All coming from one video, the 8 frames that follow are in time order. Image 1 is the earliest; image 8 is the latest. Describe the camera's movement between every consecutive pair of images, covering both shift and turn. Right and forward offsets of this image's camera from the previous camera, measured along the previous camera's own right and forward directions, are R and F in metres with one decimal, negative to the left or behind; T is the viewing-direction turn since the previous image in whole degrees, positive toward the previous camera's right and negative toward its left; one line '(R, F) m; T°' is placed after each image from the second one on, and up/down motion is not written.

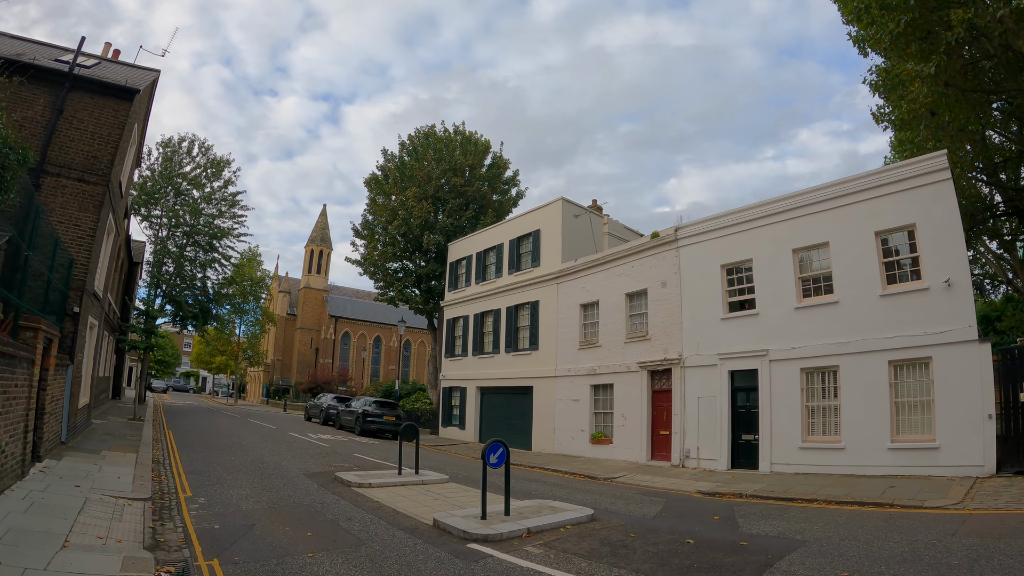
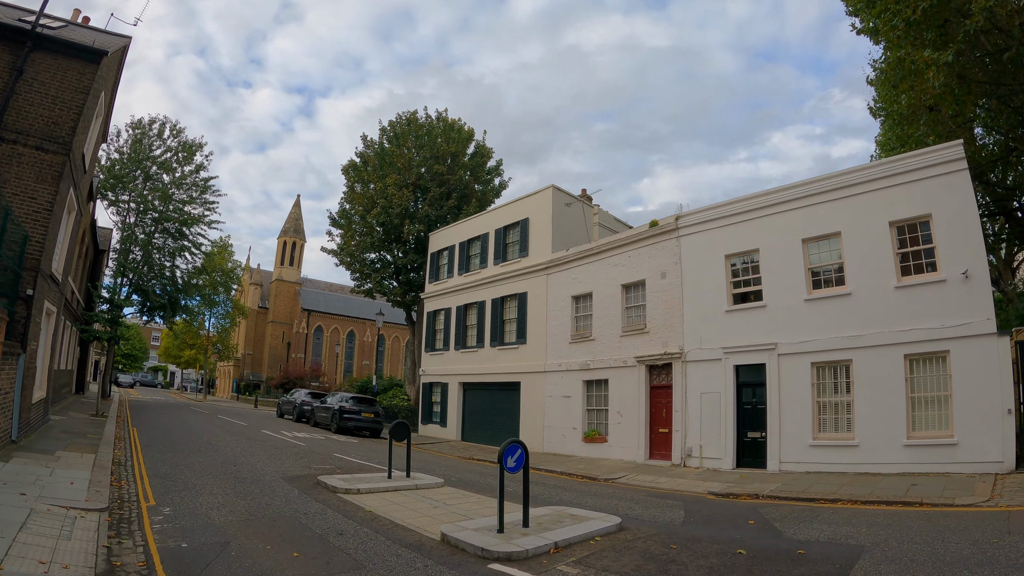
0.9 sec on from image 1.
(-0.5, +0.9) m; +2°
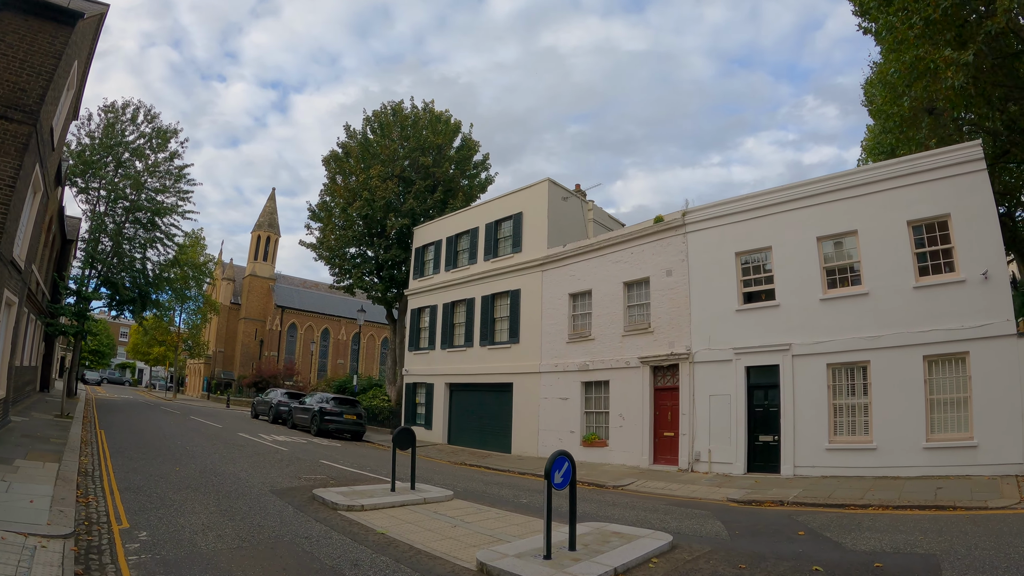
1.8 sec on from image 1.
(-0.6, +0.9) m; +2°
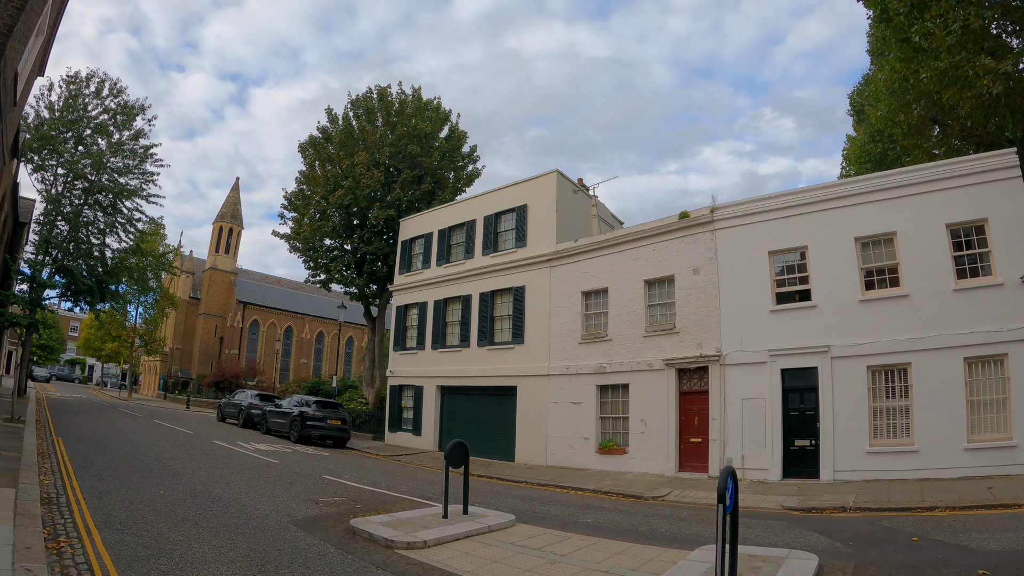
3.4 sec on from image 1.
(-1.4, +1.1) m; +4°
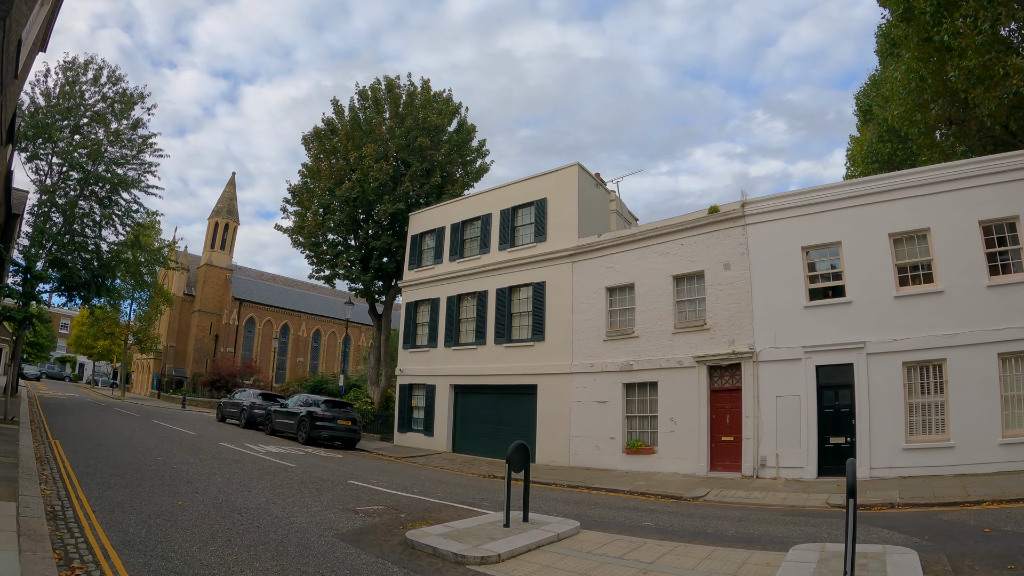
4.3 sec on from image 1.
(-0.9, +0.3) m; +1°
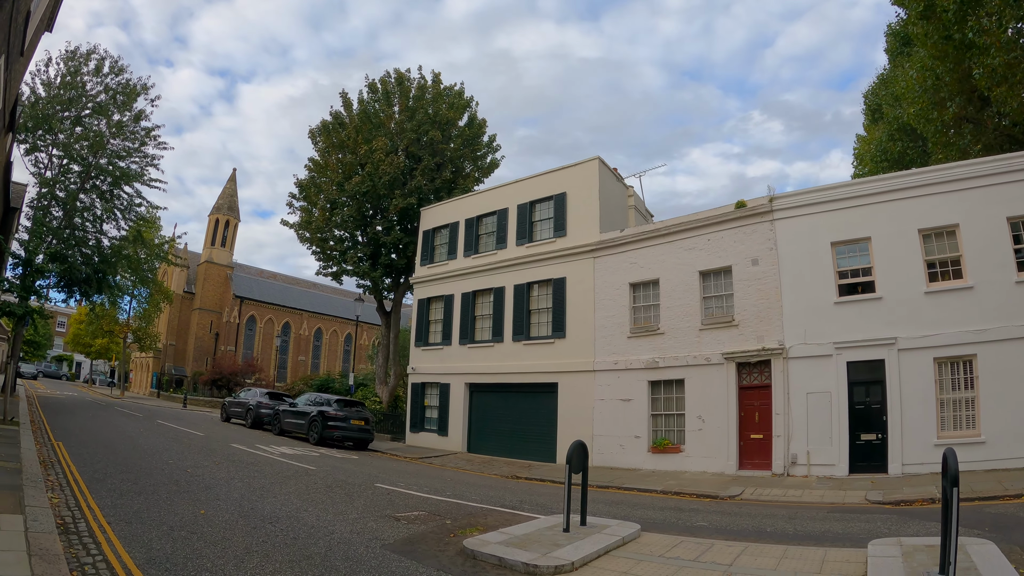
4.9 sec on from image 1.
(-0.7, +0.2) m; 0°
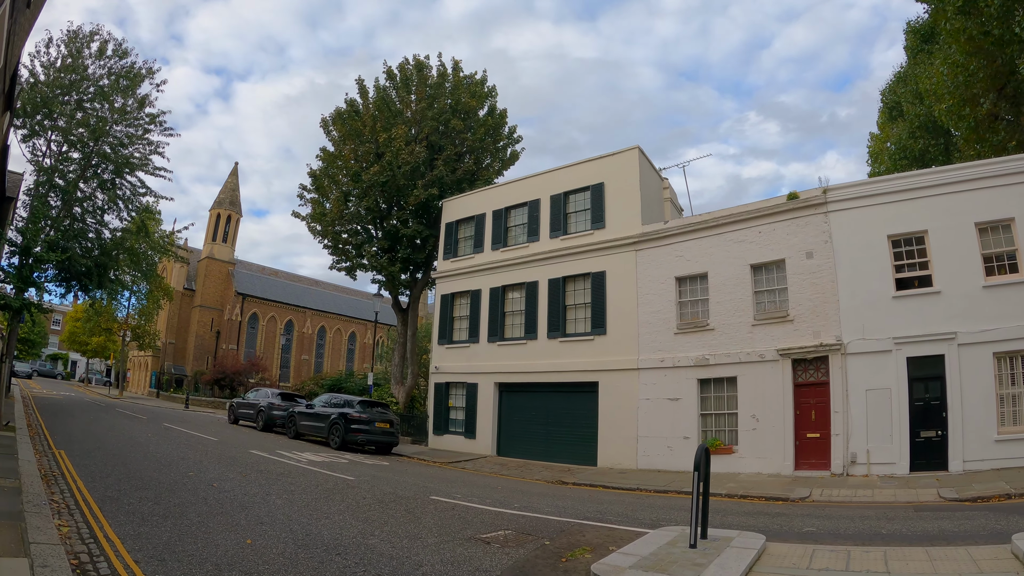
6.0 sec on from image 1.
(-1.2, +0.4) m; 0°
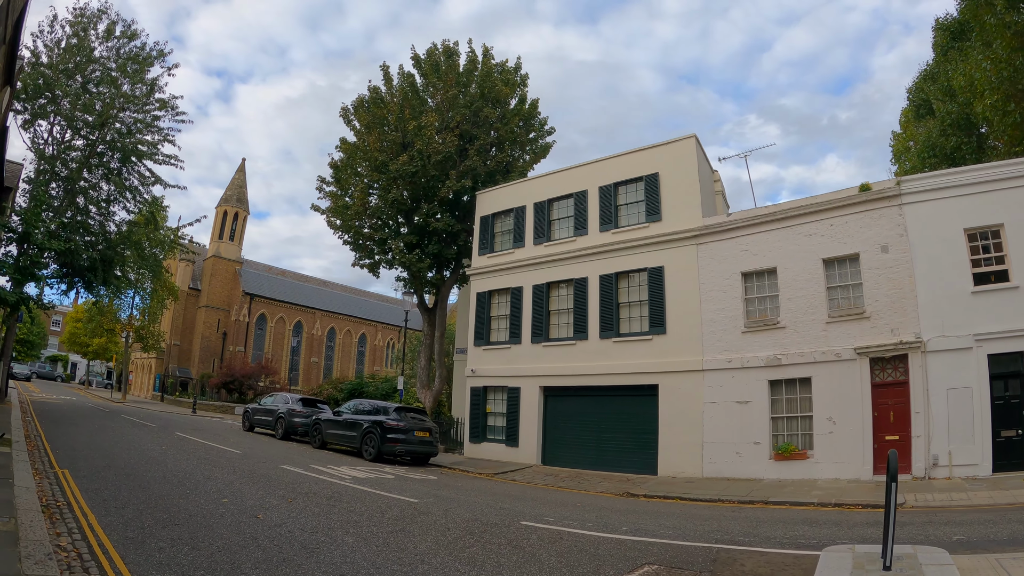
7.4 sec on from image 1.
(-1.5, +0.4) m; 0°
